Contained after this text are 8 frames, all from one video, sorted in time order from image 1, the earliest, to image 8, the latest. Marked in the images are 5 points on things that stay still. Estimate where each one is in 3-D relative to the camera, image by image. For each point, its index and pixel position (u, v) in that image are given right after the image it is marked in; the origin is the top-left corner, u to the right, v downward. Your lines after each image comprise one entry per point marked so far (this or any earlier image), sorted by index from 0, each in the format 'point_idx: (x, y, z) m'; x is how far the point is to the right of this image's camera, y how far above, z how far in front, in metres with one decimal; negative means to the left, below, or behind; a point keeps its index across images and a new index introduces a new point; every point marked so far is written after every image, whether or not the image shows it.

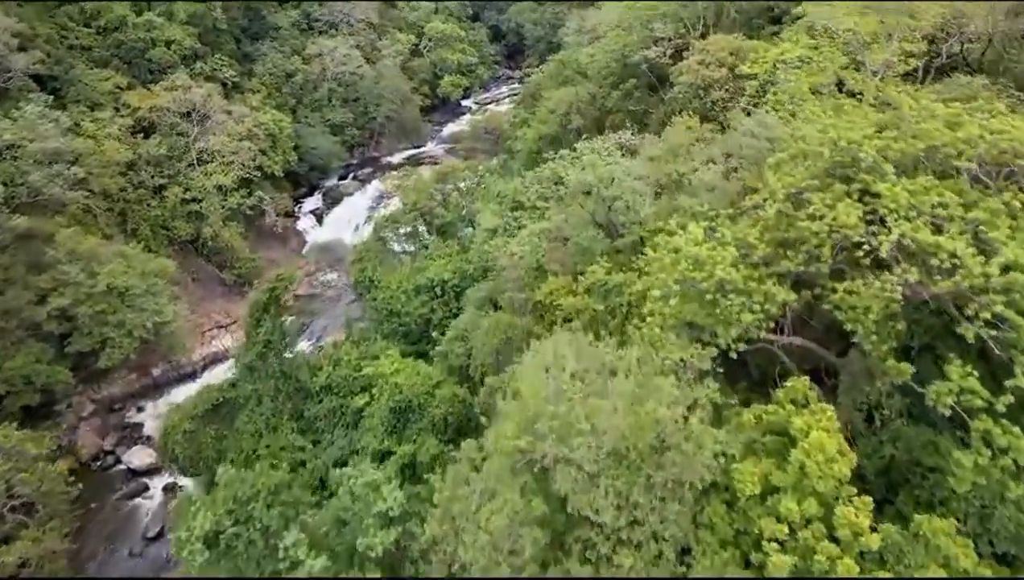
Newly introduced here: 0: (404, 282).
0: (-2.2, +0.1, +15.0) m
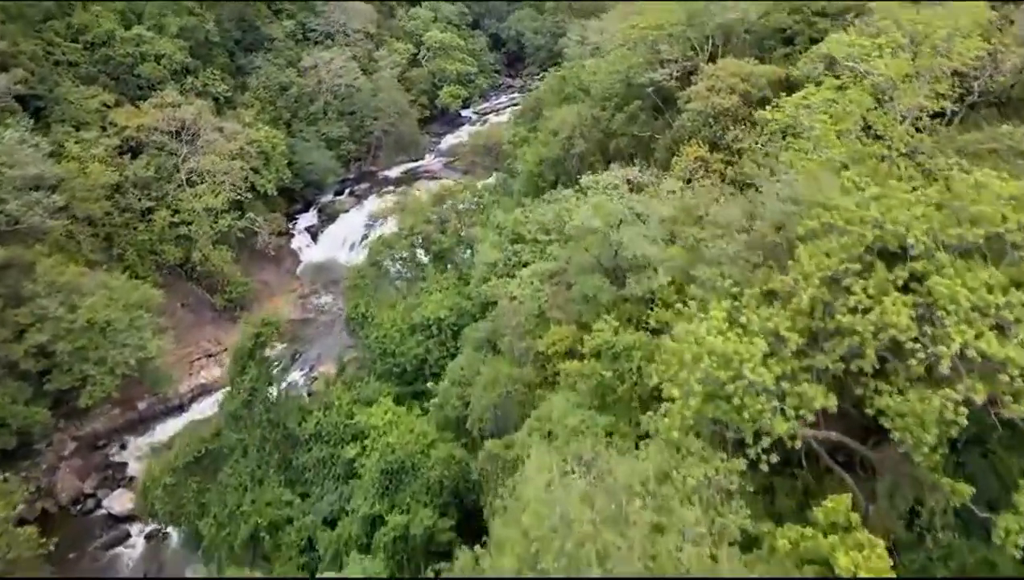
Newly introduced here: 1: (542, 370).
0: (-2.2, -0.6, +14.3) m
1: (+0.5, -1.3, +11.4) m
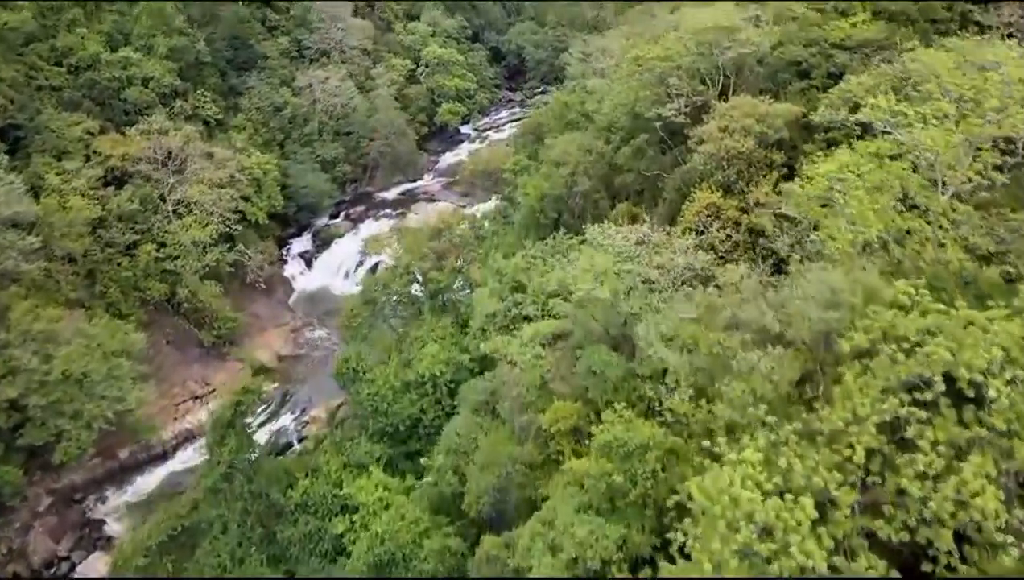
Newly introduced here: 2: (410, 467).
0: (-2.2, -1.5, +13.5) m
1: (+0.5, -2.2, +10.5) m
2: (-1.8, -3.0, +12.7) m
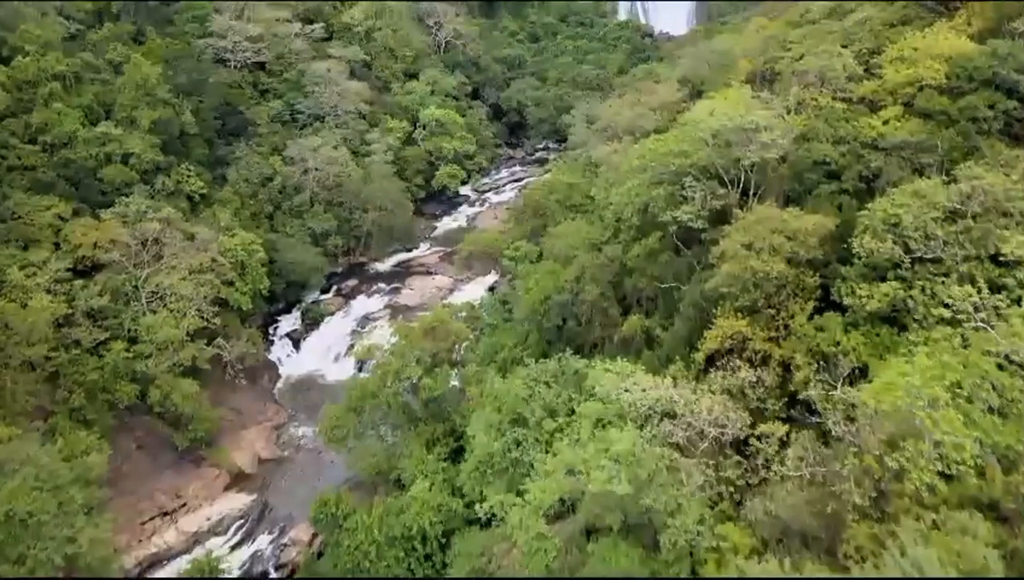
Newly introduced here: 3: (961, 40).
0: (-2.2, -3.7, +11.9) m
1: (+0.5, -4.2, +8.9) m
2: (-1.8, -5.1, +11.0) m
3: (+9.9, +5.3, +16.2) m
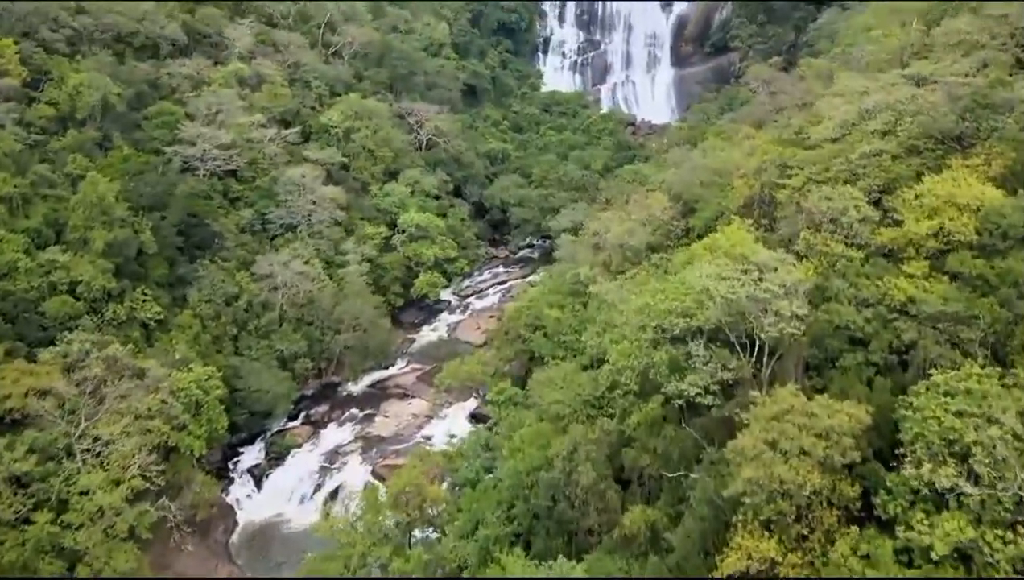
0: (-2.4, -6.5, +9.5) m
1: (+0.3, -6.8, +6.6) m
2: (-1.9, -7.9, +8.6) m
3: (+9.5, +2.1, +15.0) m
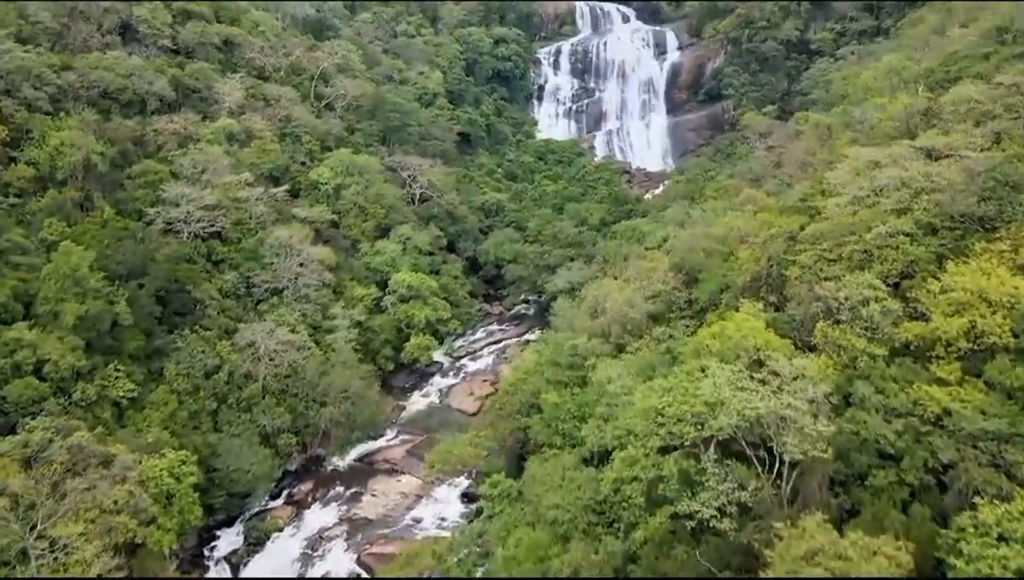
0: (-2.4, -8.0, +8.1) m
1: (+0.3, -8.1, +5.1) m
2: (-2.0, -9.3, +7.1) m
3: (+9.4, +0.4, +14.0) m
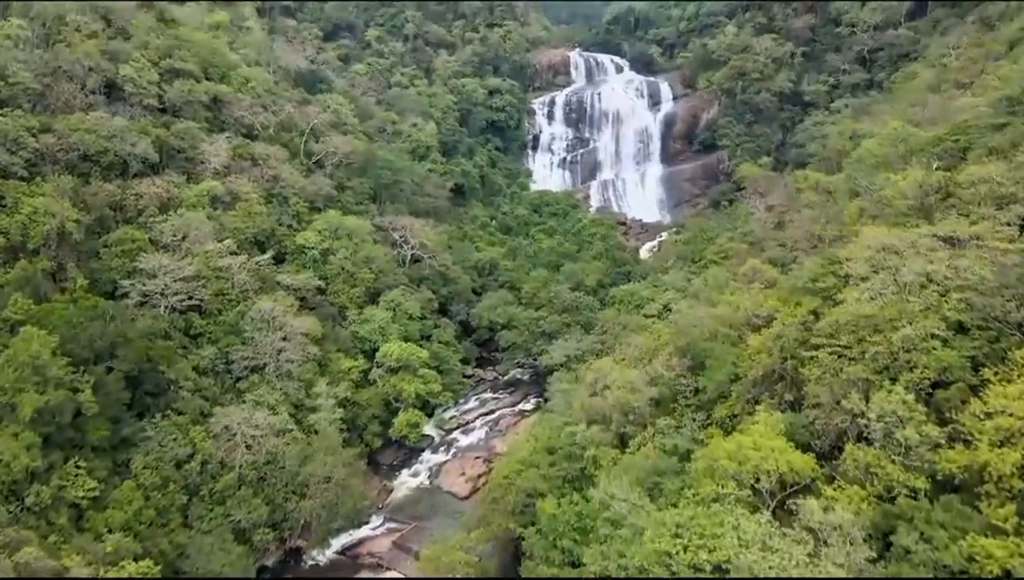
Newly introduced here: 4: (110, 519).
0: (-2.5, -9.6, +6.2) m
1: (+0.2, -9.6, +3.3) m
2: (-2.0, -10.9, +5.2) m
3: (+9.3, -1.6, +12.7) m
4: (-10.6, -6.1, +19.8) m
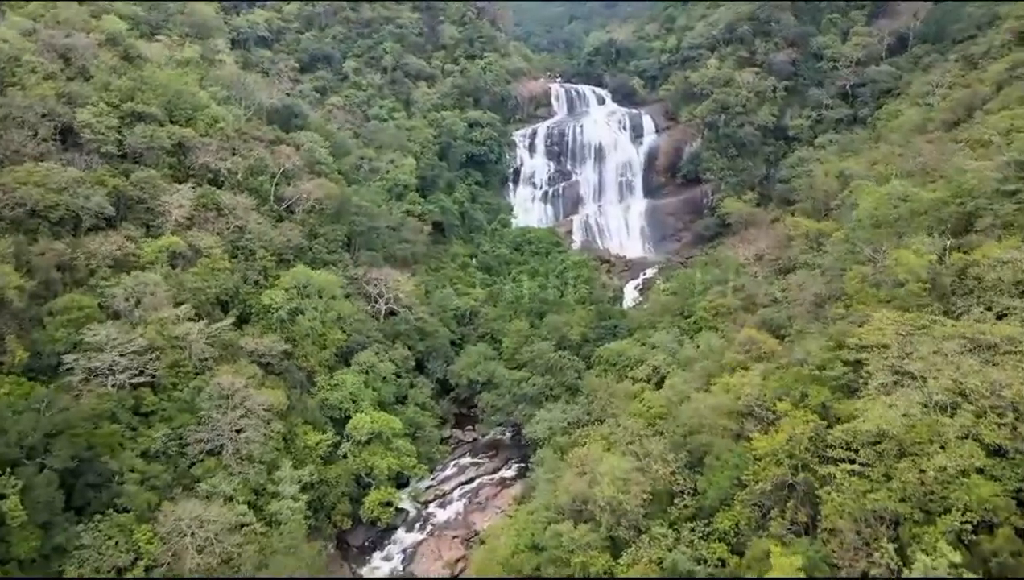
0: (-2.6, -11.5, +4.0) m
1: (+0.2, -11.3, +1.2) m
2: (-2.1, -12.7, +2.9) m
3: (+9.0, -3.6, +11.0) m
4: (-11.1, -8.3, +17.4) m
